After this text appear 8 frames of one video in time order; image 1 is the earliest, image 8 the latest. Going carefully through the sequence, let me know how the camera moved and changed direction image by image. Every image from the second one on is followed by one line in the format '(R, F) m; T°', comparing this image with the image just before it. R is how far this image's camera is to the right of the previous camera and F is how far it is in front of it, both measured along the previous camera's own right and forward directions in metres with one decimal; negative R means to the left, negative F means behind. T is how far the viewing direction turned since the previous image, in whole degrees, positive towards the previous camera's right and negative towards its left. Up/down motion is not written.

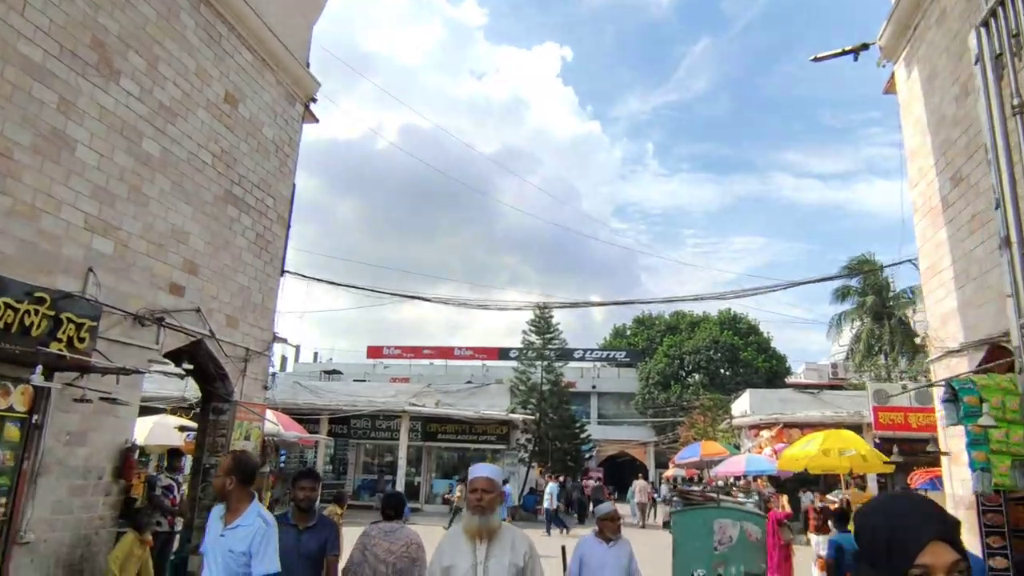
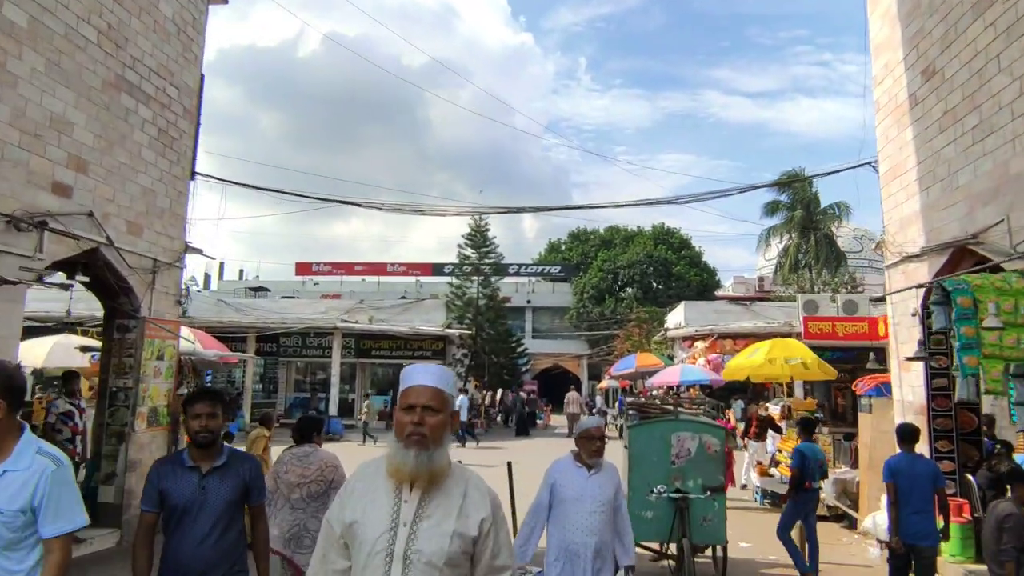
(-0.1, +0.7) m; +5°
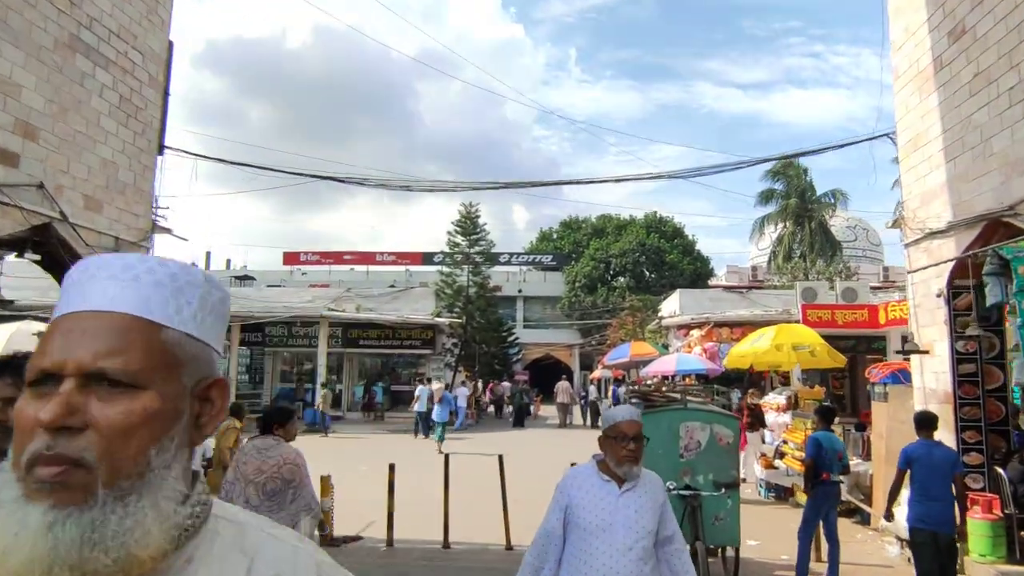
(0.0, +0.6) m; +1°
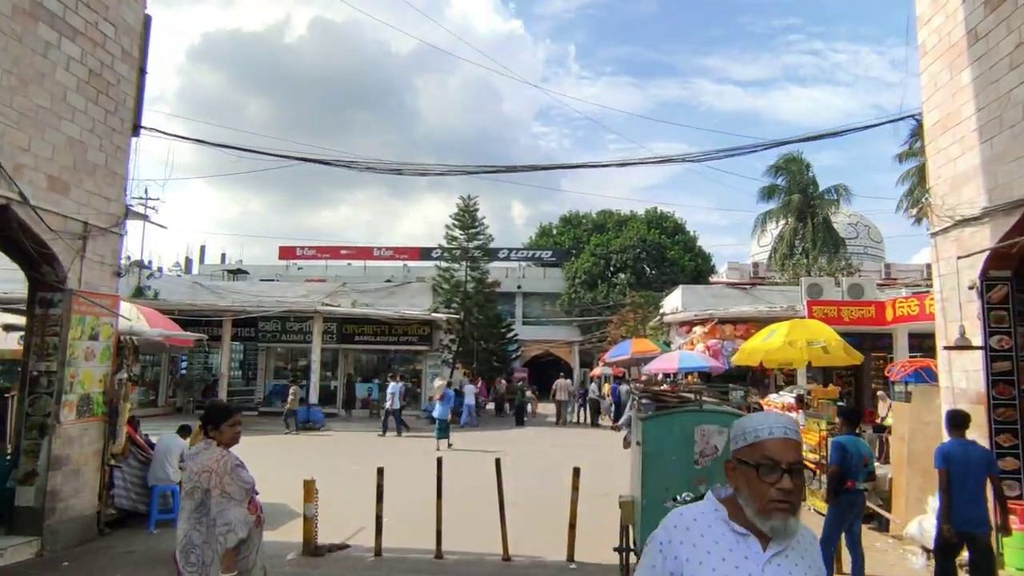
(0.0, +0.5) m; 0°
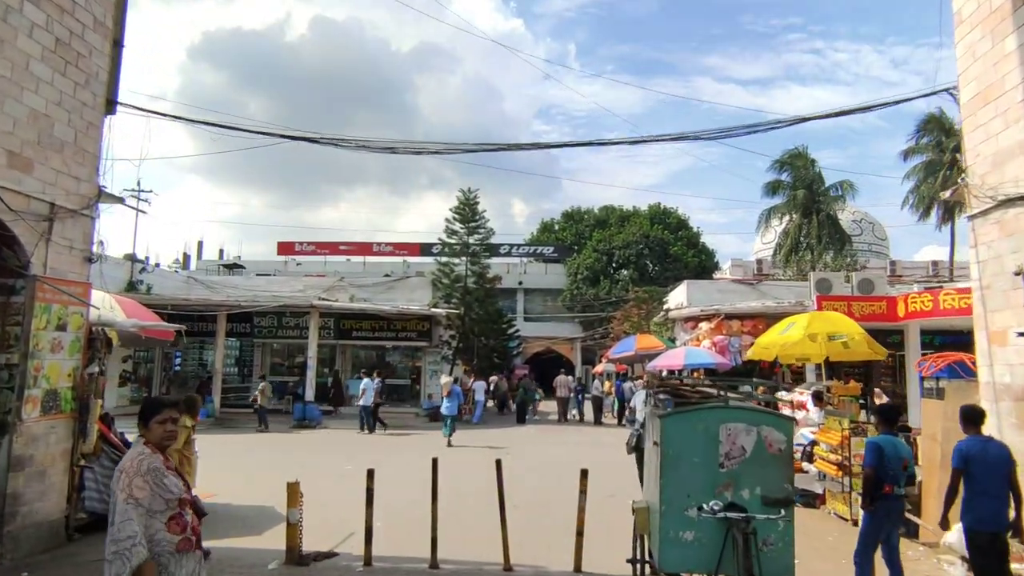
(0.0, +0.5) m; 0°
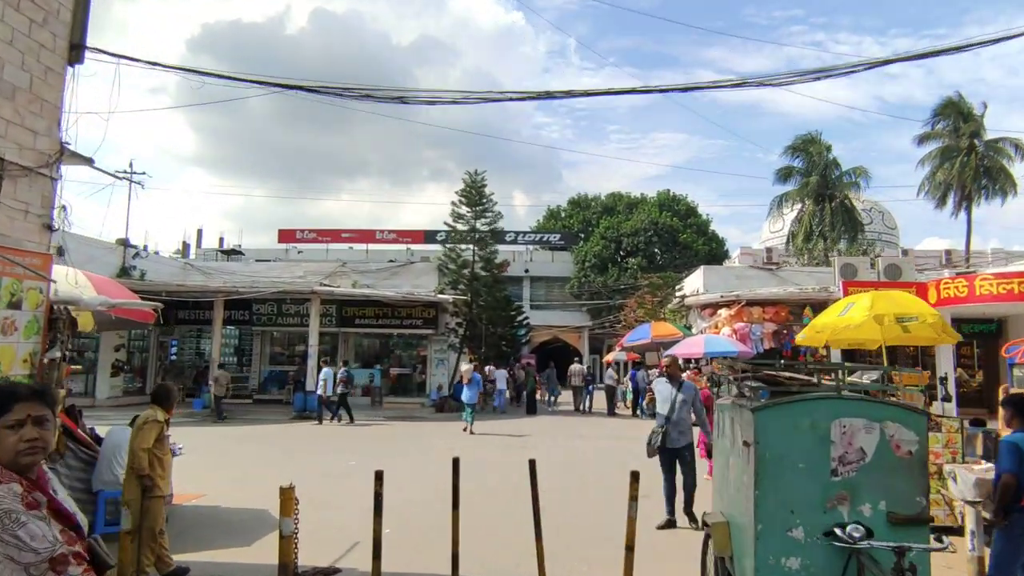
(-0.2, +1.0) m; 0°
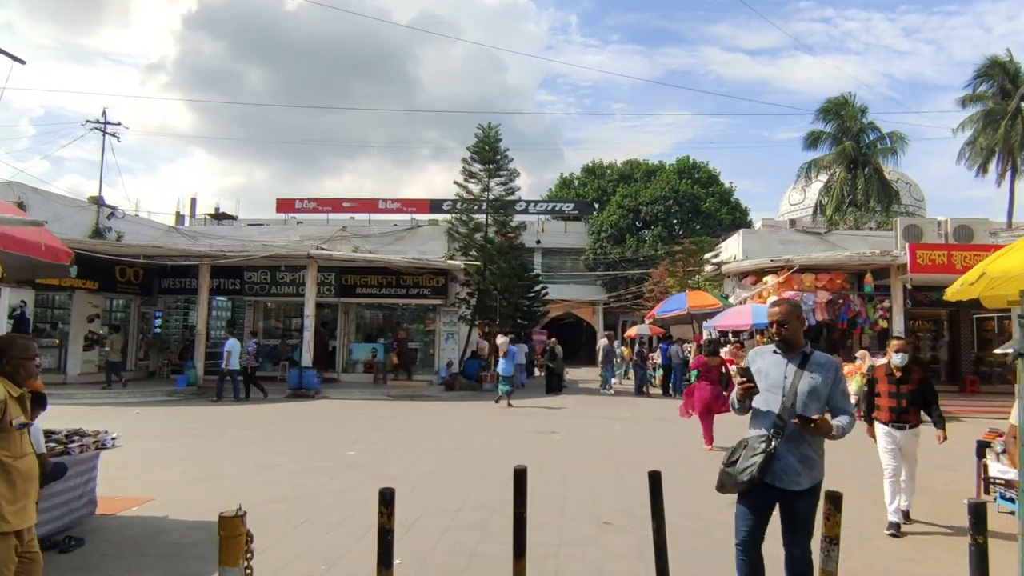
(-0.4, +2.2) m; 0°
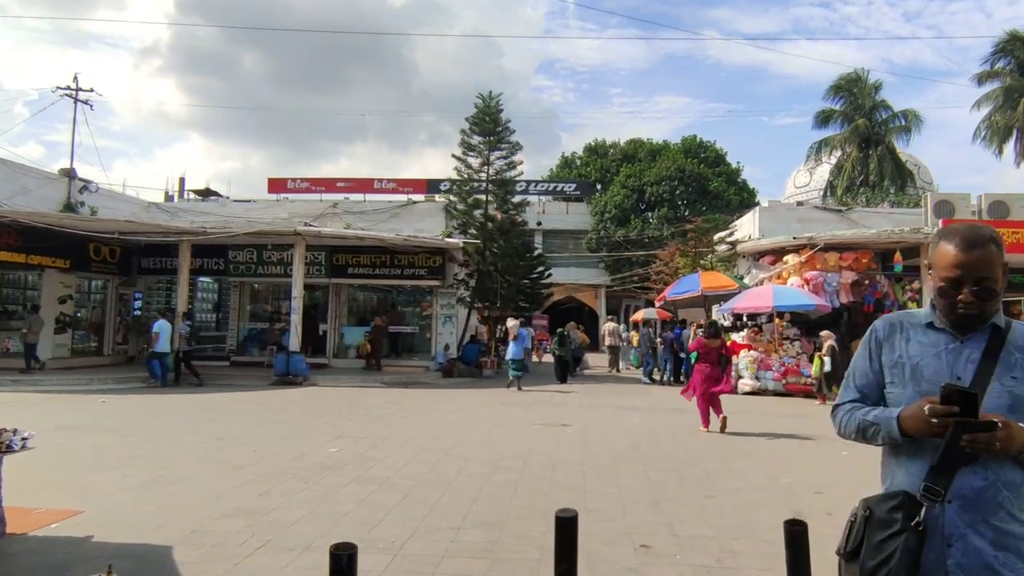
(-0.1, +1.2) m; 0°
